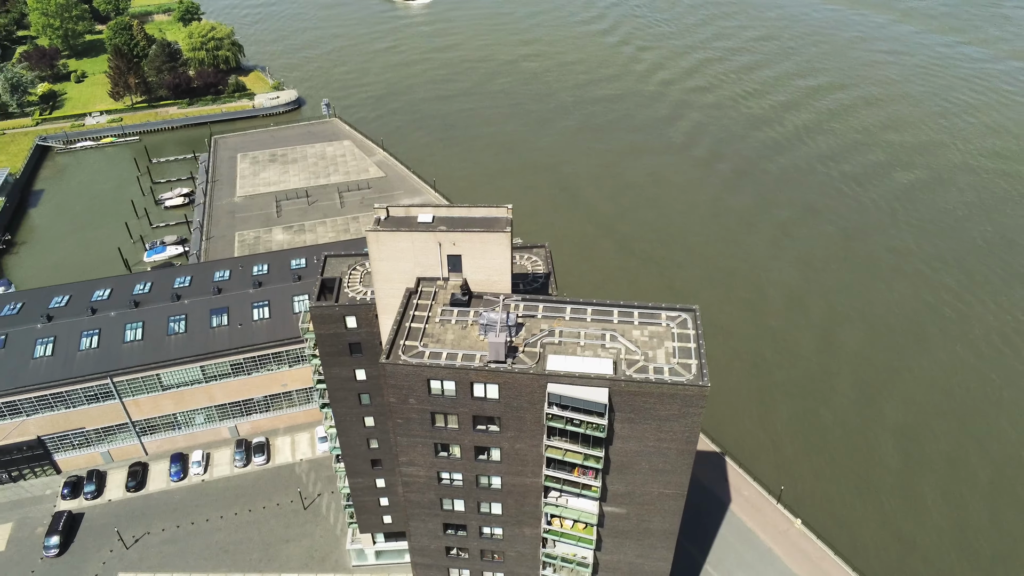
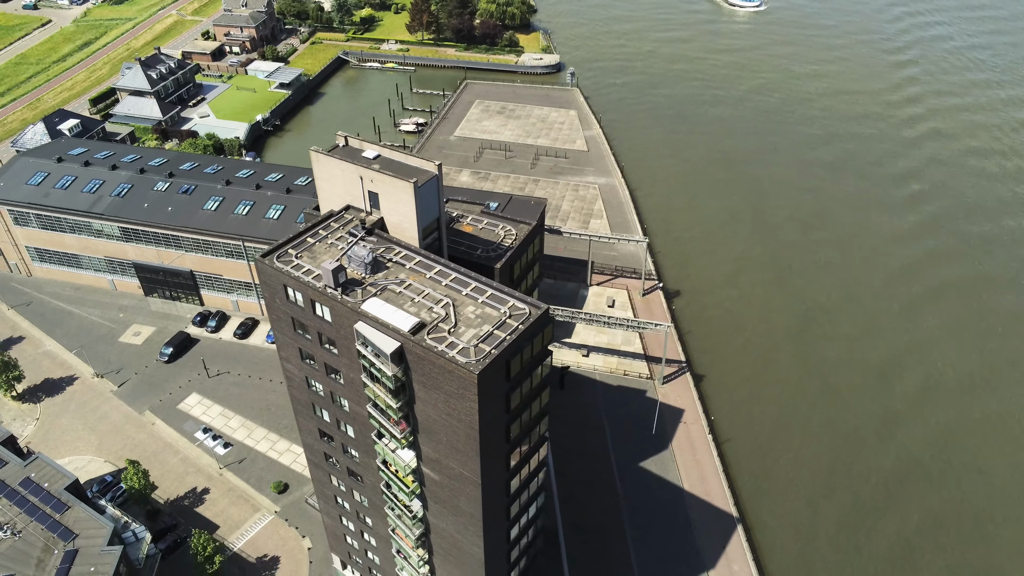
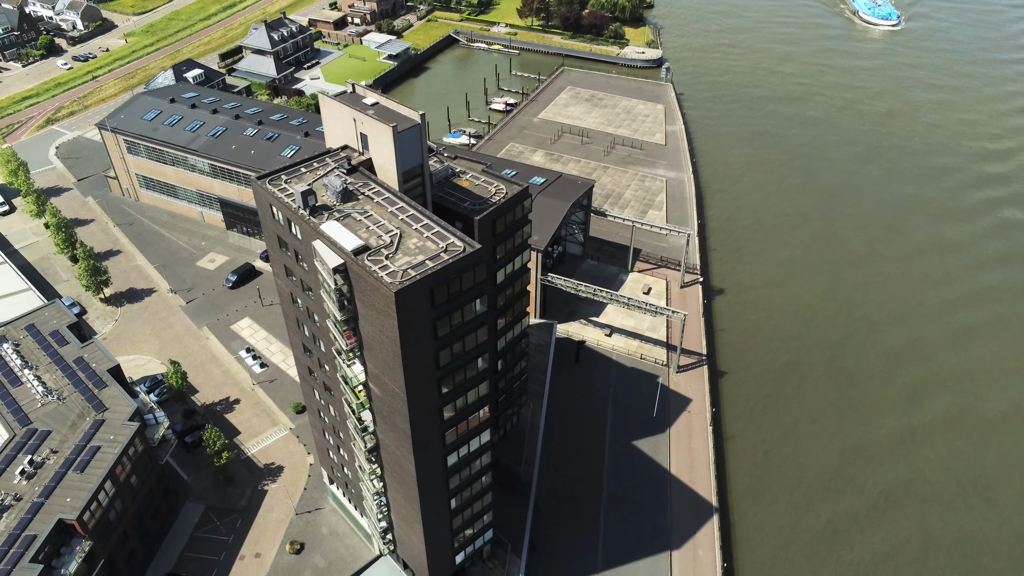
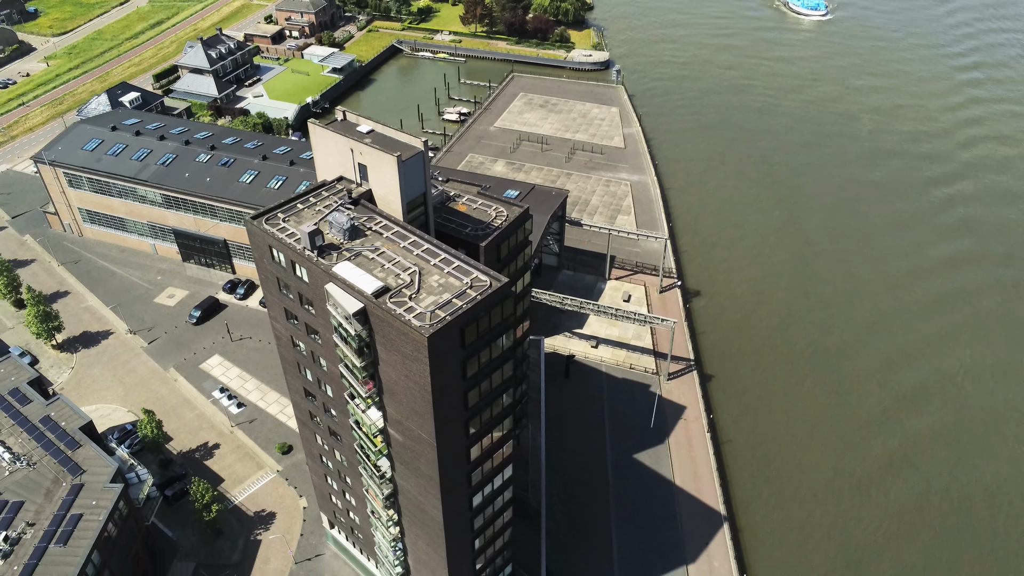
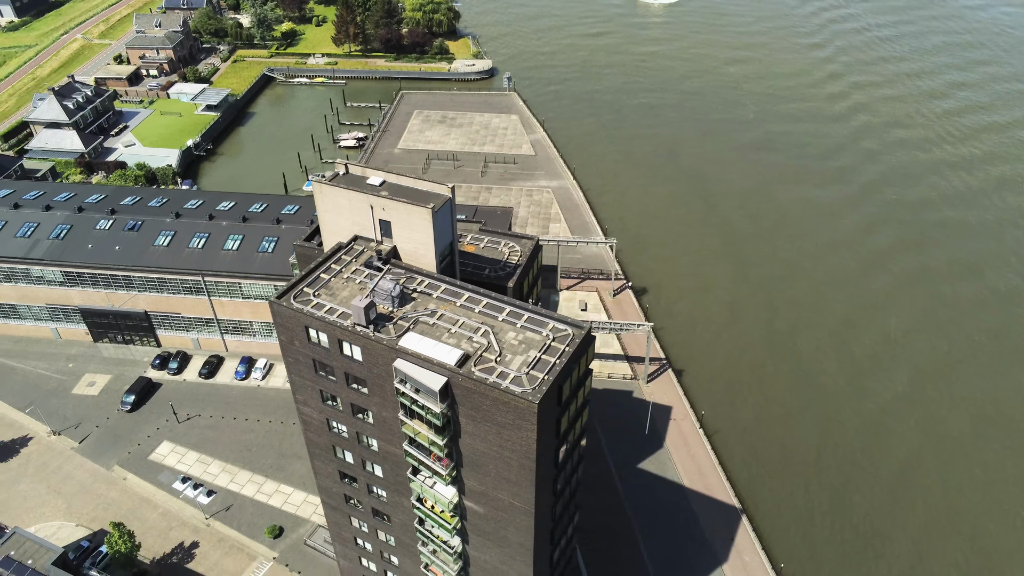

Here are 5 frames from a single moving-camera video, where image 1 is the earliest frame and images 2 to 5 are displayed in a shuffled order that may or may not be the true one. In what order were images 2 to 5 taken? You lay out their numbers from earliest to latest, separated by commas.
5, 2, 4, 3
